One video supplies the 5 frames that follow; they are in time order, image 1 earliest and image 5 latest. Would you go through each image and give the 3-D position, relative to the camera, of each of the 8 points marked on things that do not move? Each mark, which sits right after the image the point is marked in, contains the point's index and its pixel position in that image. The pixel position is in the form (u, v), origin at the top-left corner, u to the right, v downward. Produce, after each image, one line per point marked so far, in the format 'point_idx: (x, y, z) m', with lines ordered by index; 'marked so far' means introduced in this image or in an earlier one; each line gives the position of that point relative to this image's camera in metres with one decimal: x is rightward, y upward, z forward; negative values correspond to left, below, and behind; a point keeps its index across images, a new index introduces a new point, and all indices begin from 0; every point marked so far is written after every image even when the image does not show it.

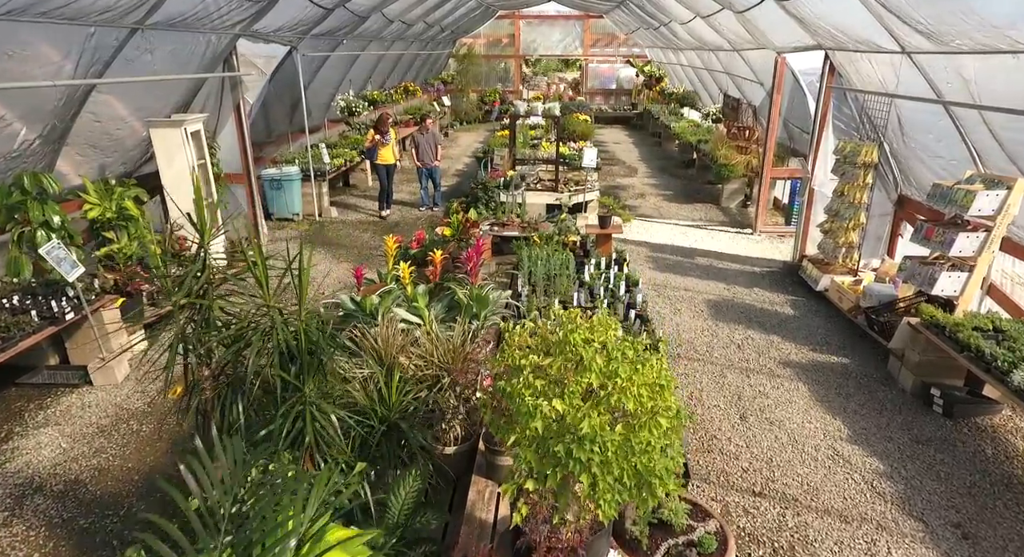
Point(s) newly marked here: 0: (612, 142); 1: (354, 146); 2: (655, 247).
0: (+2.8, +3.8, +16.9) m
1: (-2.8, +2.3, +10.6) m
2: (+1.8, +0.4, +7.8) m
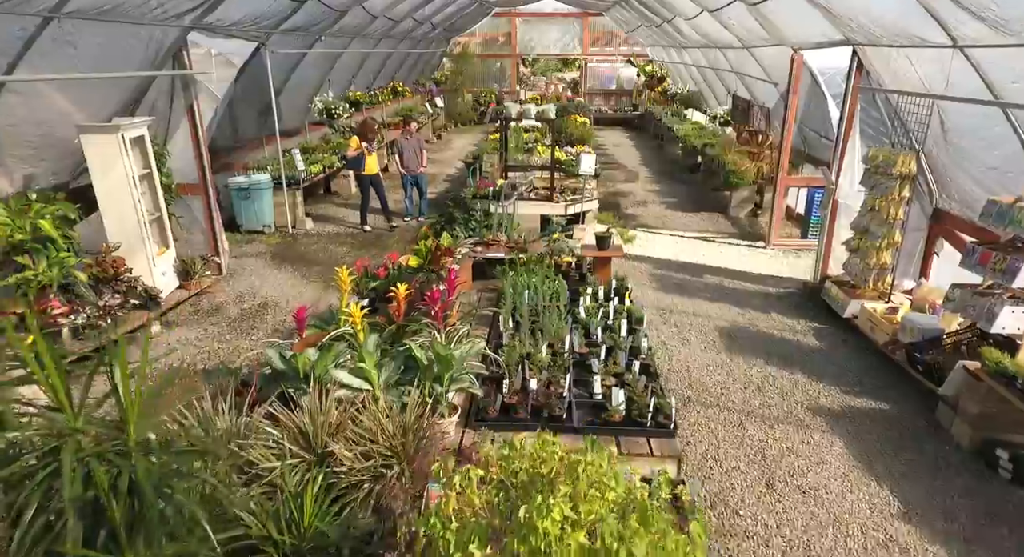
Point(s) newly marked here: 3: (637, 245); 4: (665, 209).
0: (+2.7, +3.5, +16.2) m
1: (-2.9, +2.1, +9.9) m
2: (+1.7, +0.2, +7.1) m
3: (+1.6, +0.4, +7.9) m
4: (+2.5, +1.1, +9.9) m
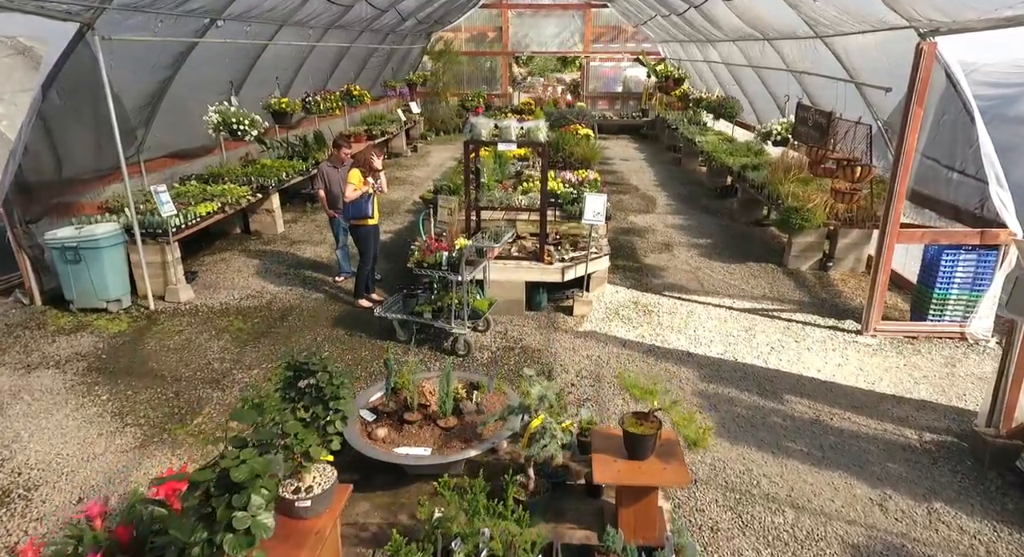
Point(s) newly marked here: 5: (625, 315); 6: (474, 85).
0: (+2.4, +2.7, +13.7) m
1: (-3.2, +1.2, +7.4) m
2: (+1.5, -0.7, +4.5) m
3: (+1.3, -0.4, +5.3) m
4: (+2.2, +0.3, +7.3) m
5: (+1.0, -0.3, +5.6) m
6: (-1.1, +5.9, +18.4) m
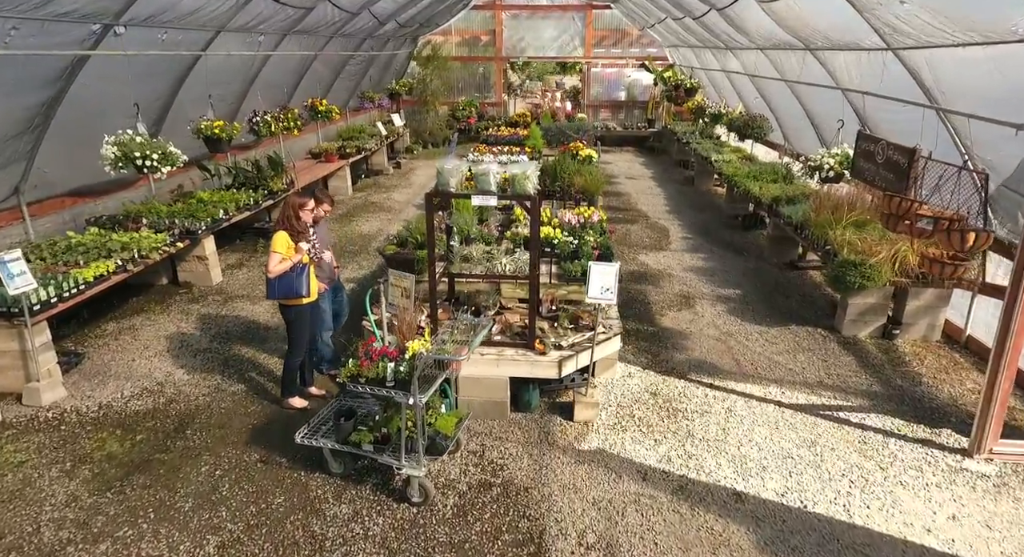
0: (+2.3, +2.0, +12.3) m
1: (-3.3, +0.6, +6.0) m
2: (+1.3, -1.3, +3.1) m
3: (+1.2, -1.1, +3.9) m
4: (+2.1, -0.4, +5.9) m
5: (+0.9, -1.0, +4.2) m
6: (-1.3, +5.2, +17.0) m
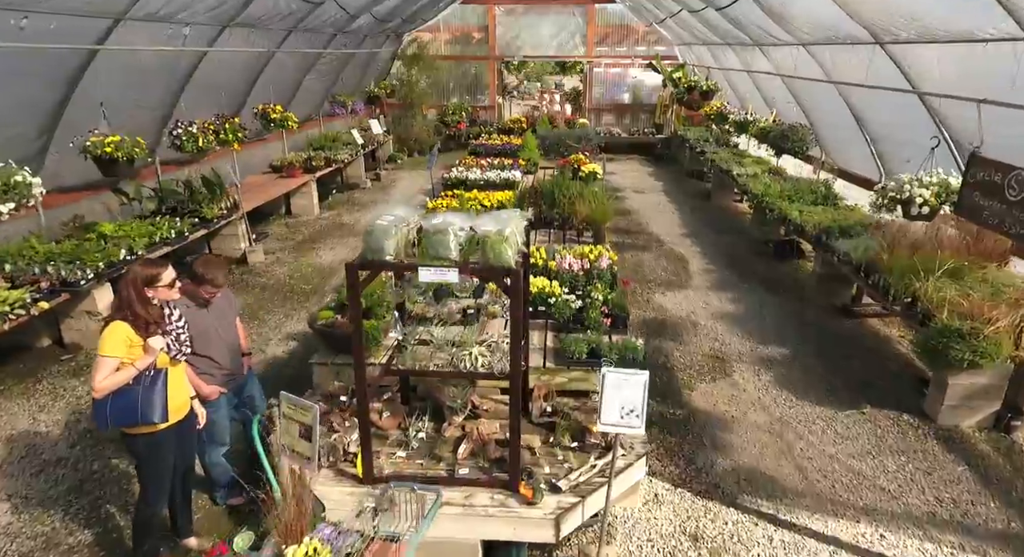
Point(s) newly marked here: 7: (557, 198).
0: (+2.2, +1.5, +10.8) m
1: (-3.4, +0.1, +4.6) m
2: (+1.2, -1.8, +1.7) m
3: (+1.1, -1.5, +2.5) m
4: (+2.0, -0.9, +4.5) m
5: (+0.8, -1.5, +2.8) m
6: (-1.4, +4.7, +15.6) m
7: (+0.5, +0.8, +6.0) m
